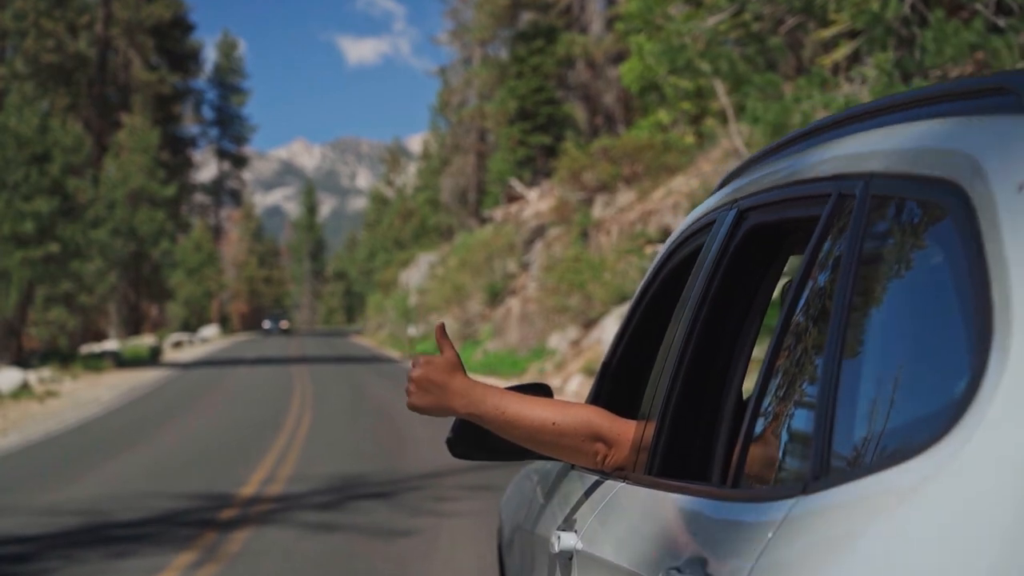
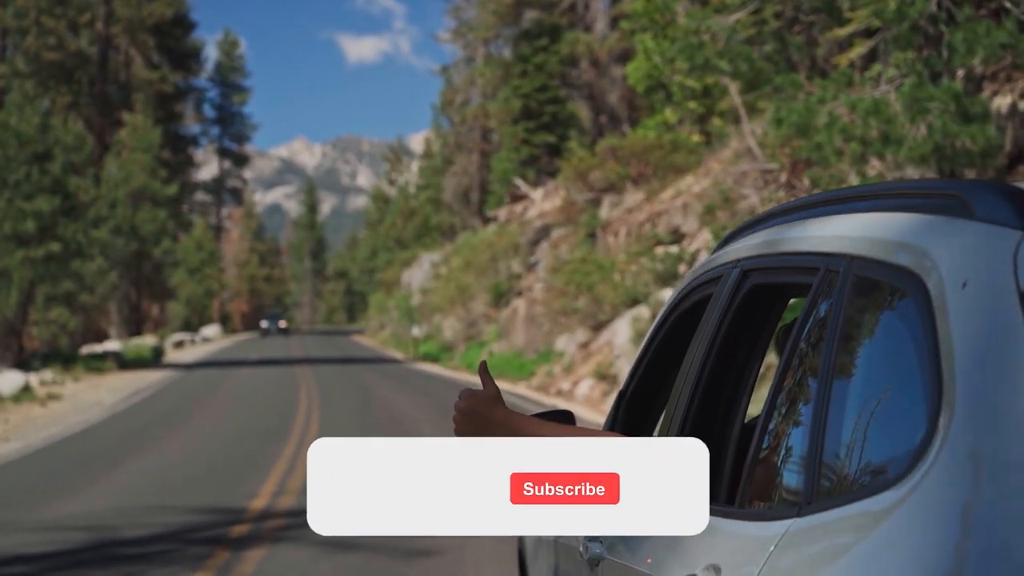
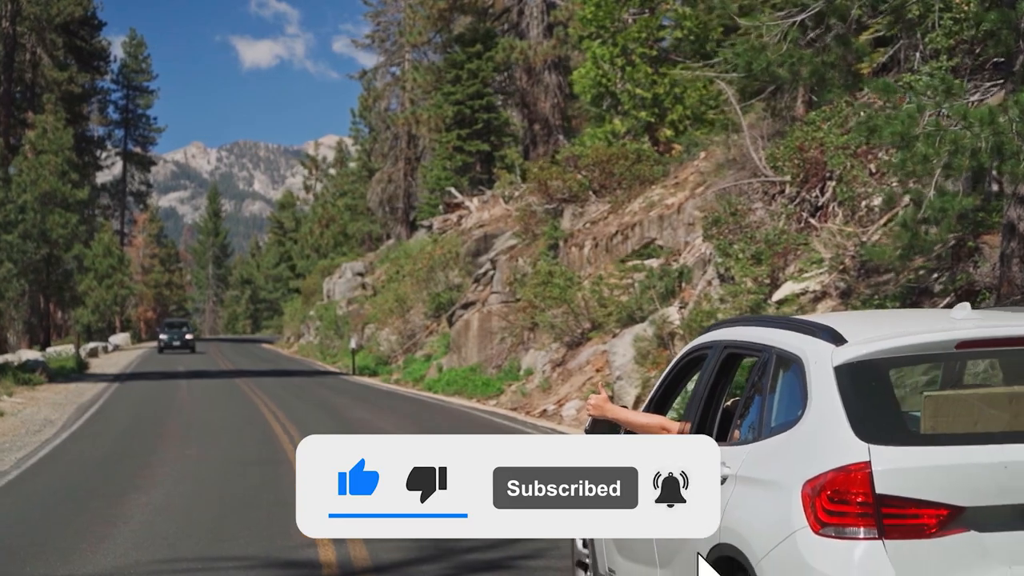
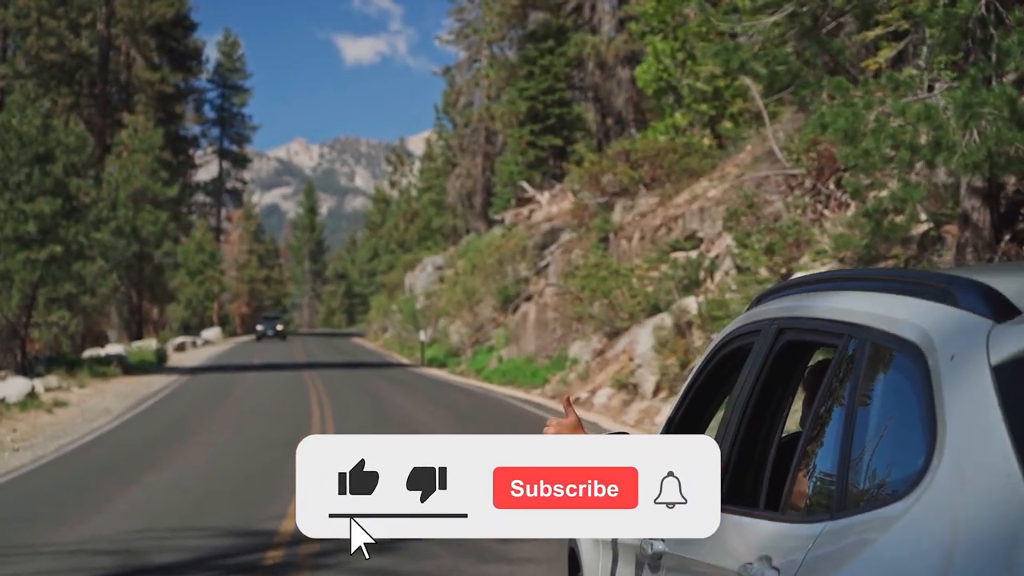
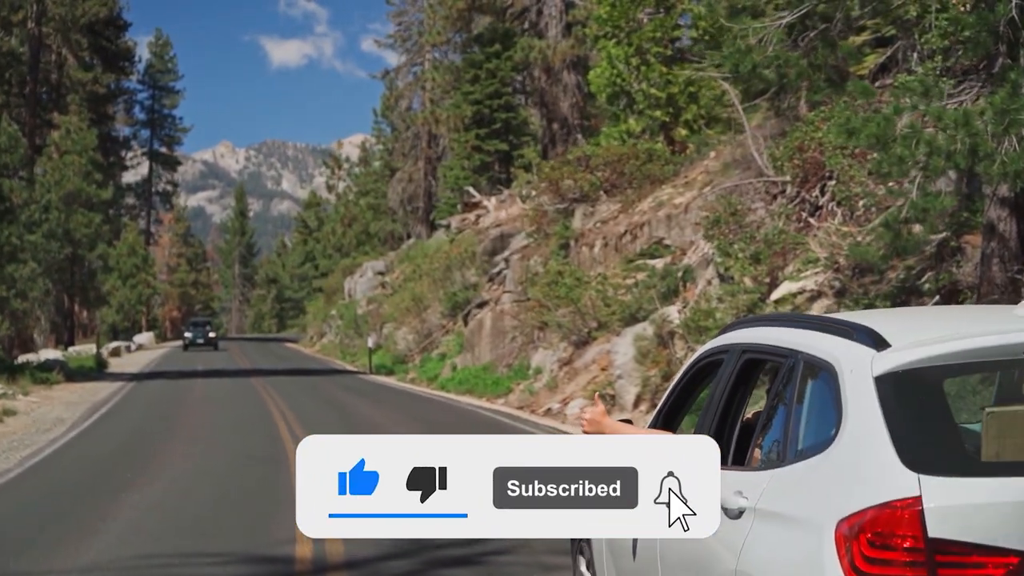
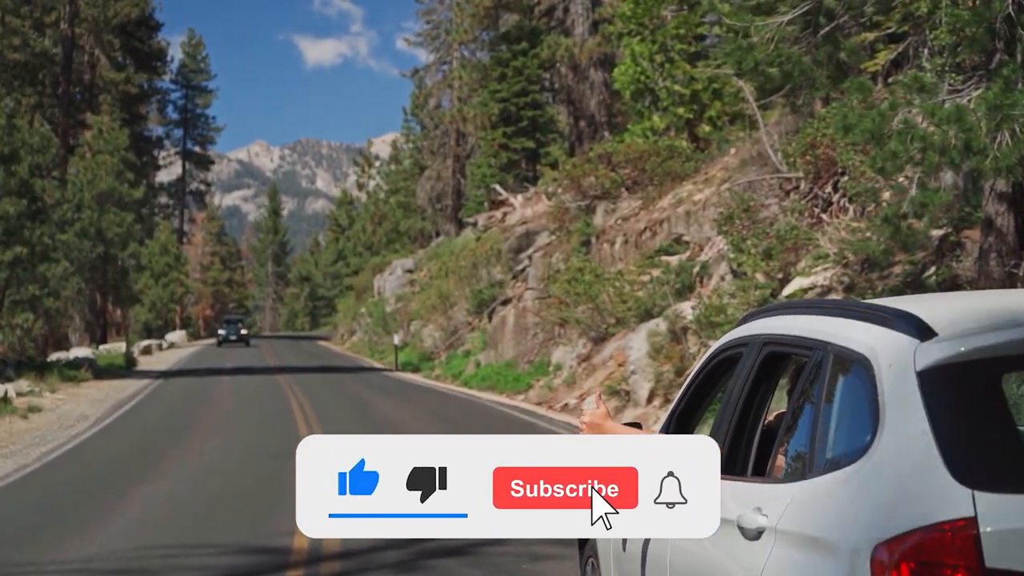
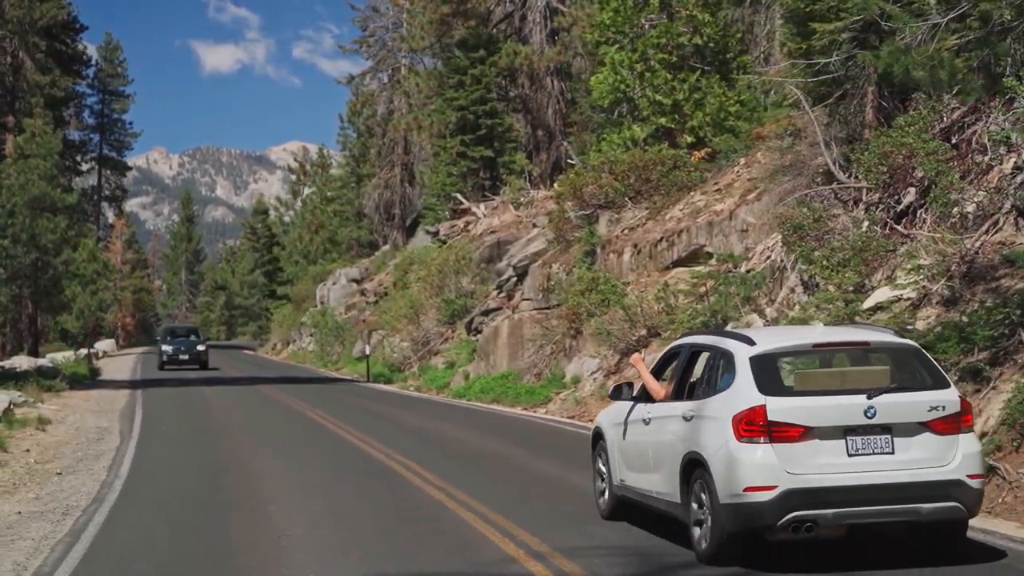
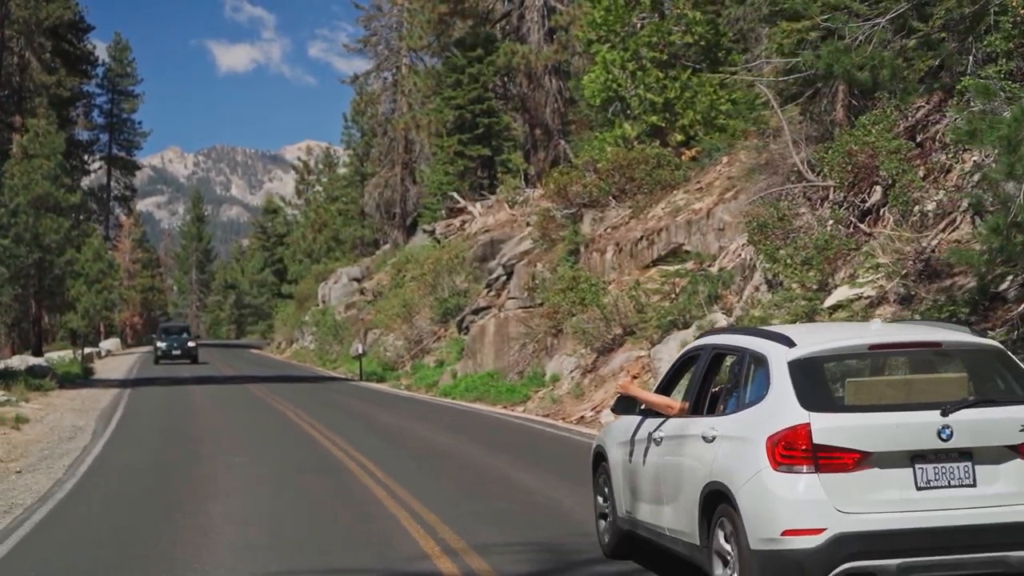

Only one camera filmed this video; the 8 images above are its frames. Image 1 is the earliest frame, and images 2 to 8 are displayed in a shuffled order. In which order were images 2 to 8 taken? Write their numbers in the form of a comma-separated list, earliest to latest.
2, 4, 6, 5, 3, 8, 7
